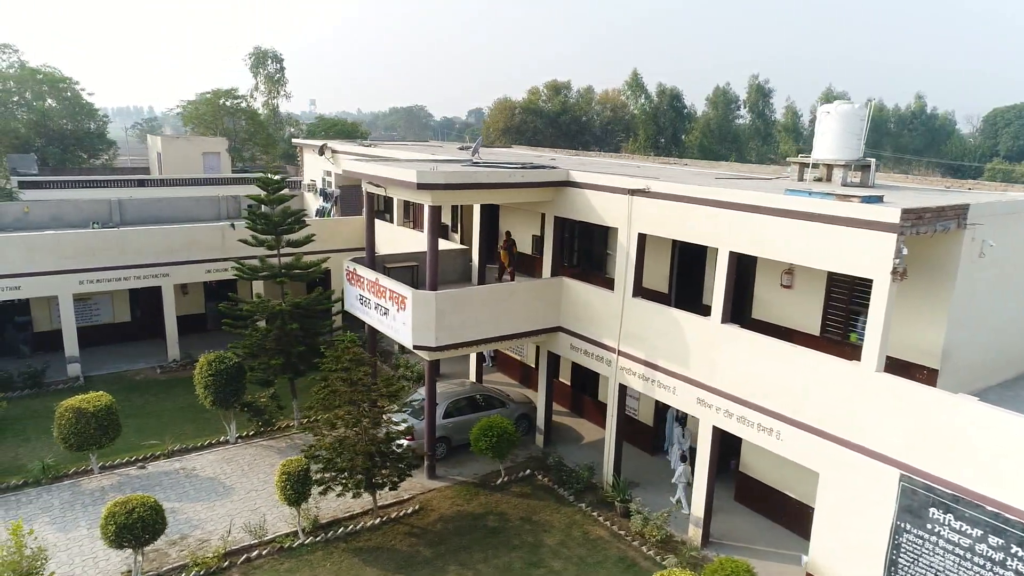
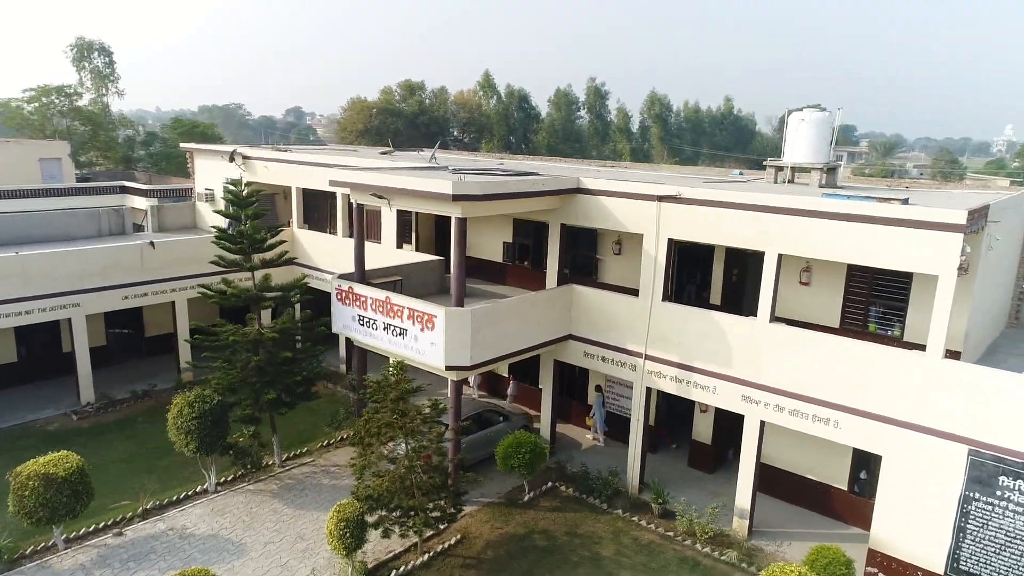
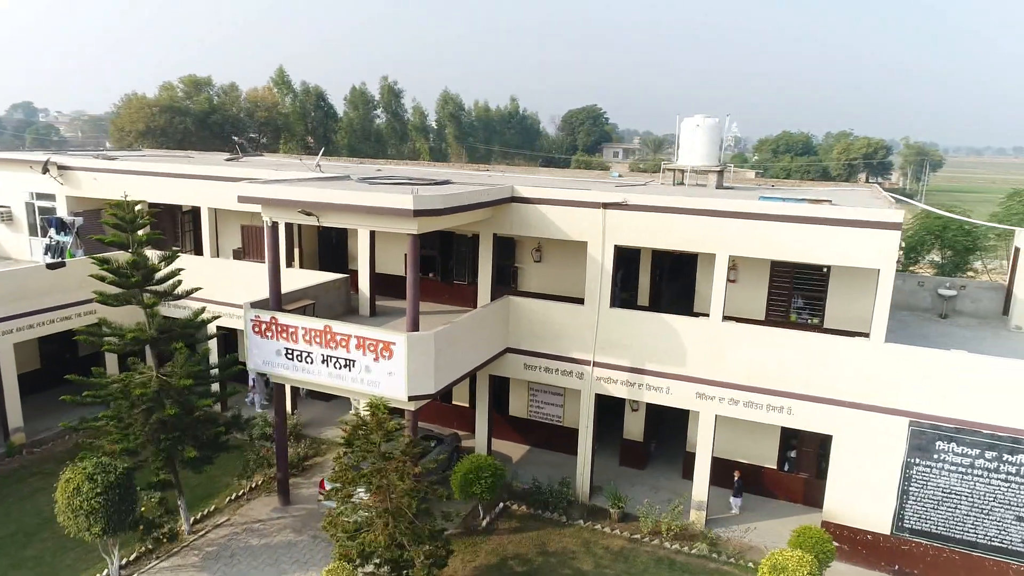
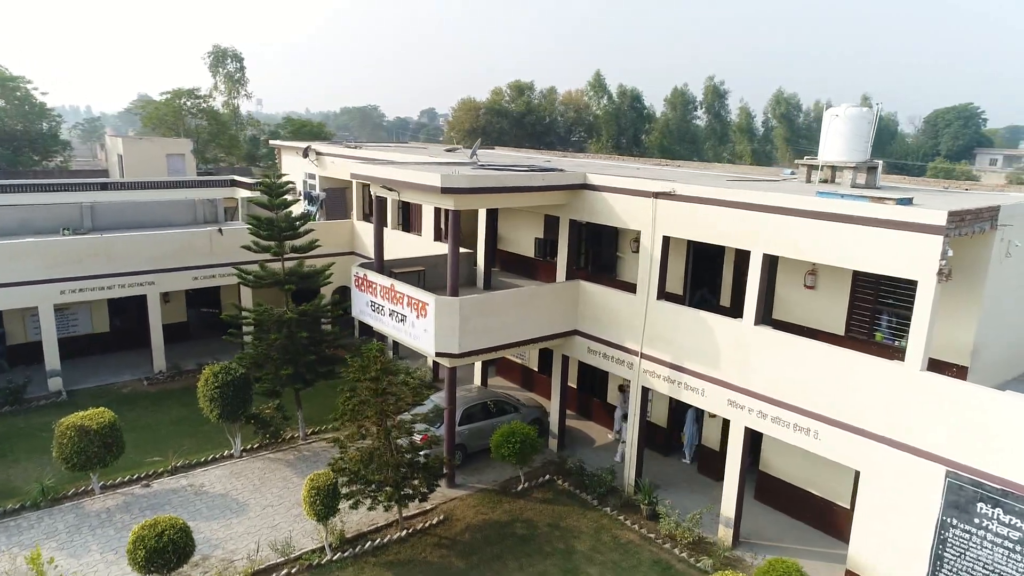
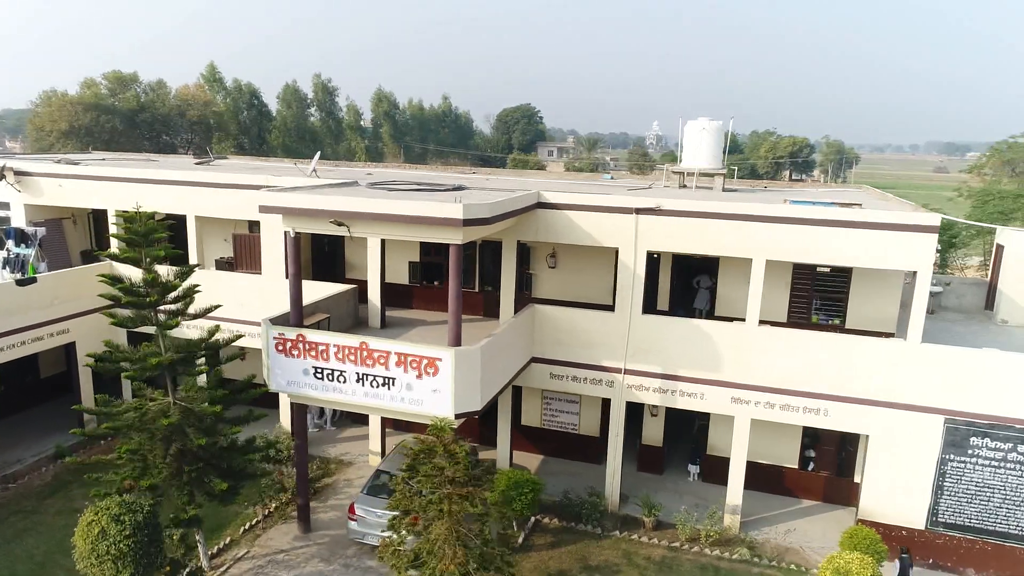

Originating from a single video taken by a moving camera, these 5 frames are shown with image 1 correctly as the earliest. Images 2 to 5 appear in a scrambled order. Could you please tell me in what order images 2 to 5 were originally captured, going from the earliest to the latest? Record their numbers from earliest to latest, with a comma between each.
4, 2, 3, 5
